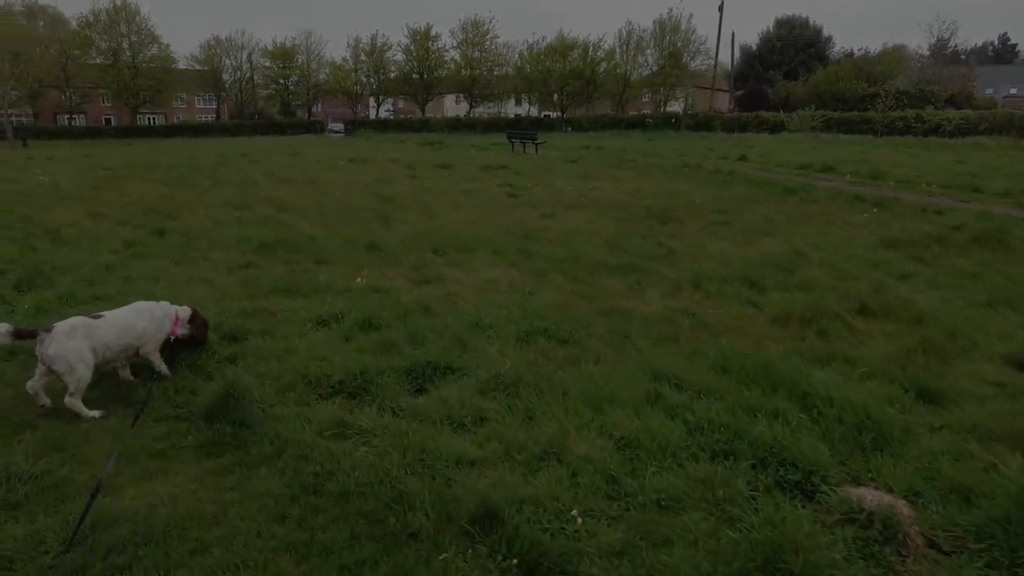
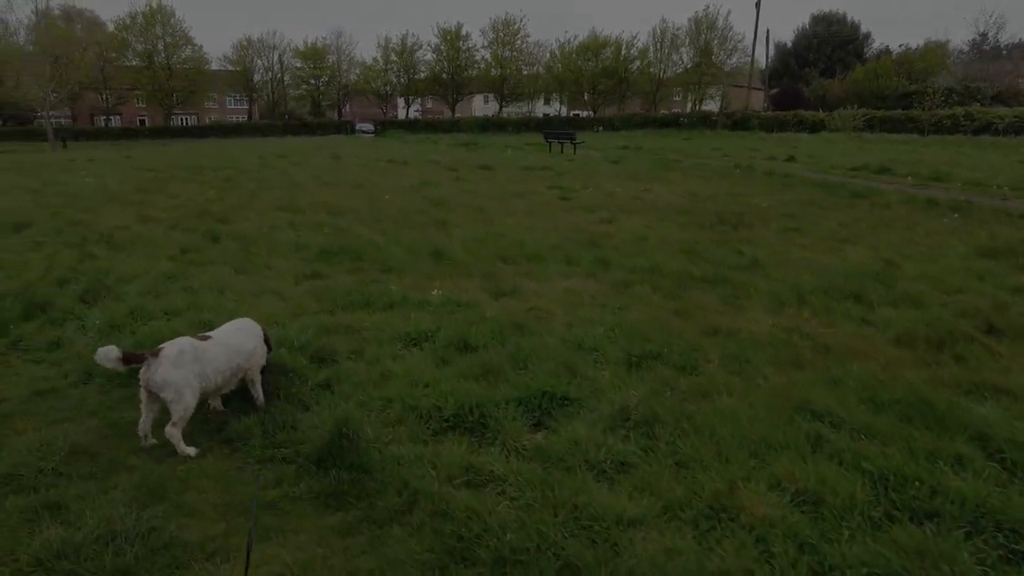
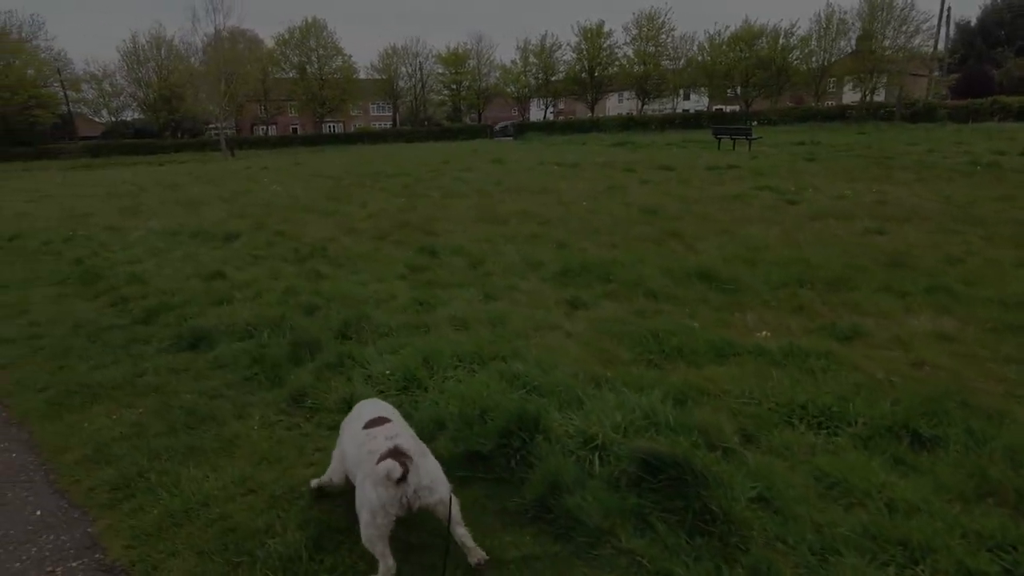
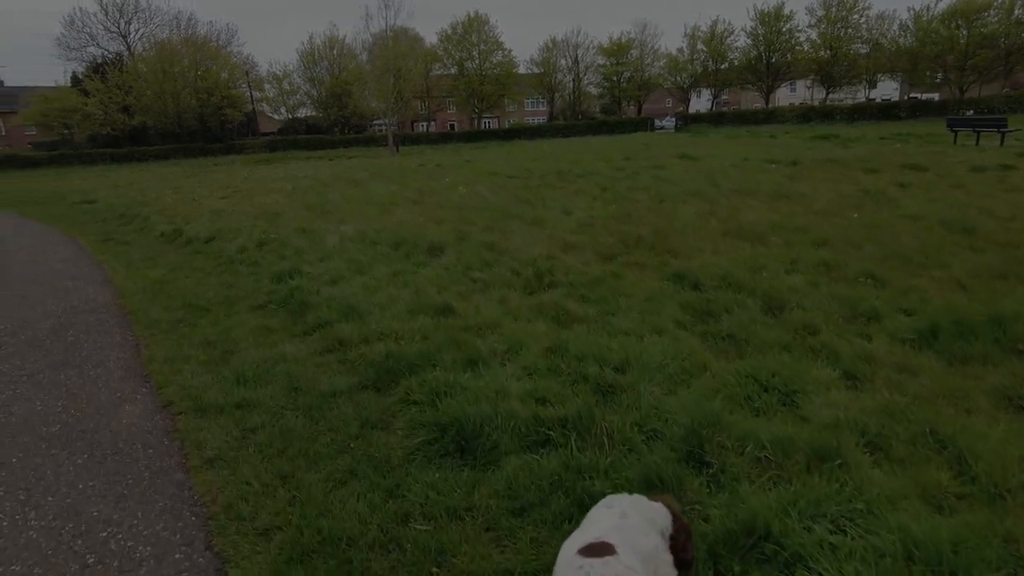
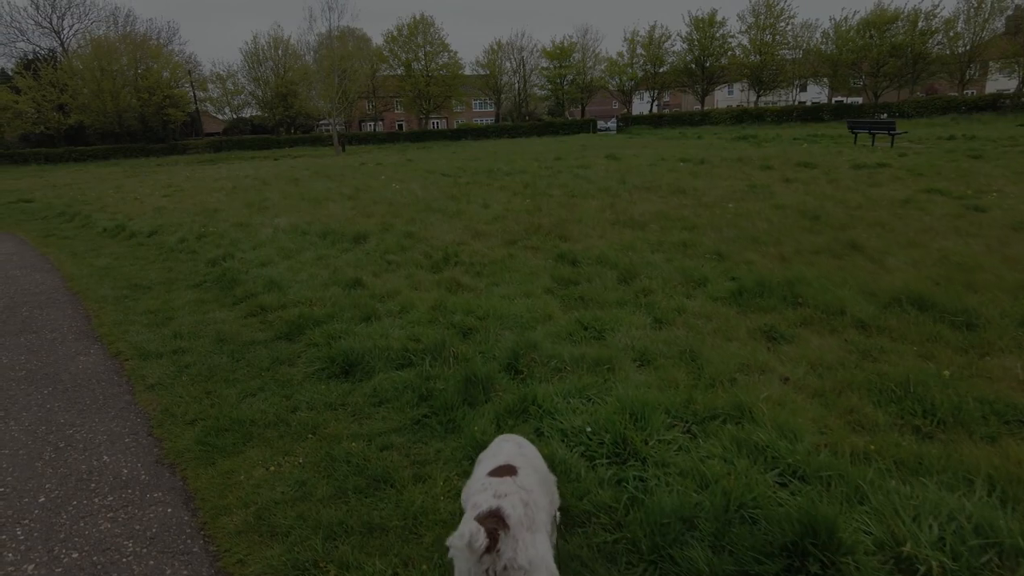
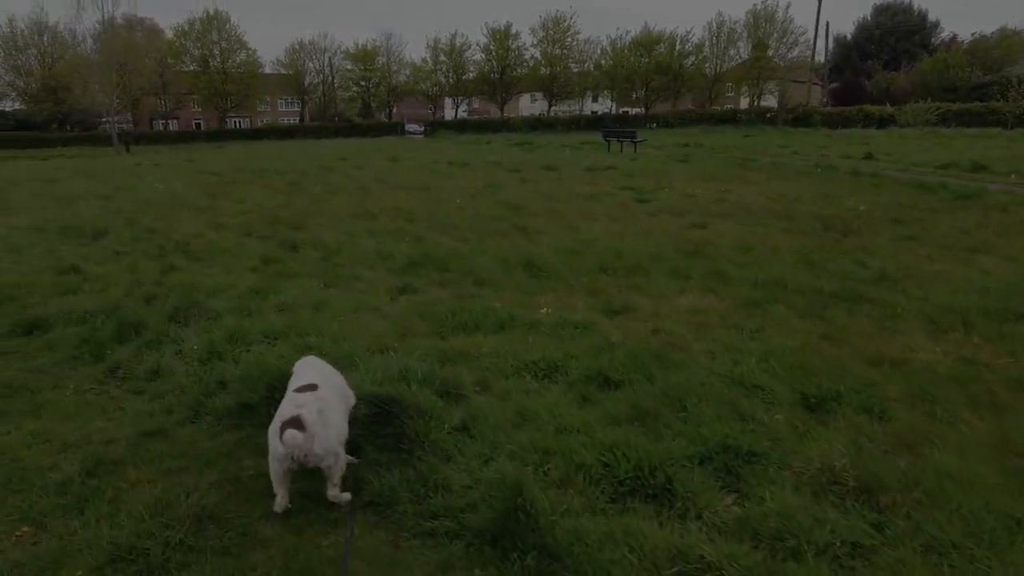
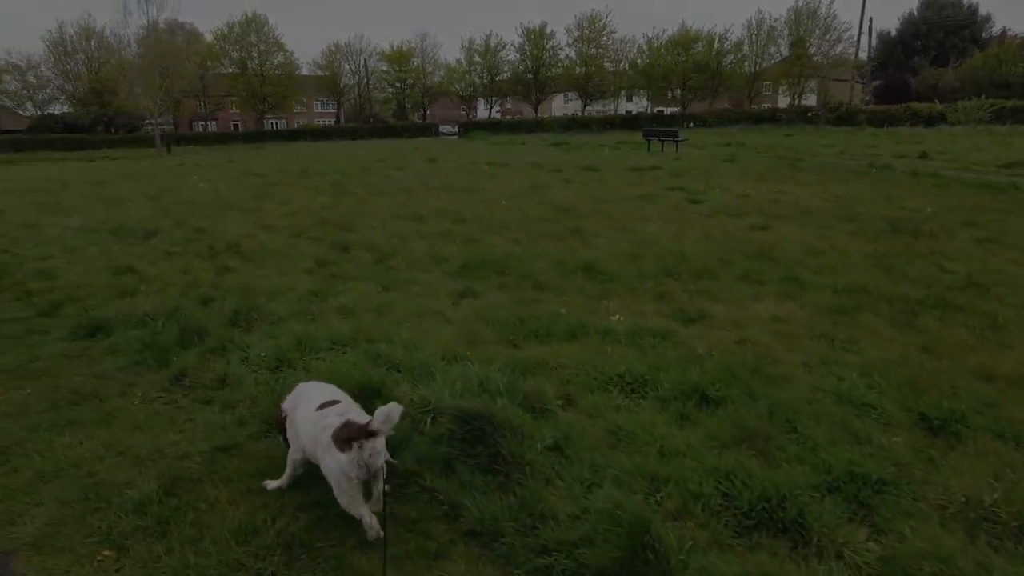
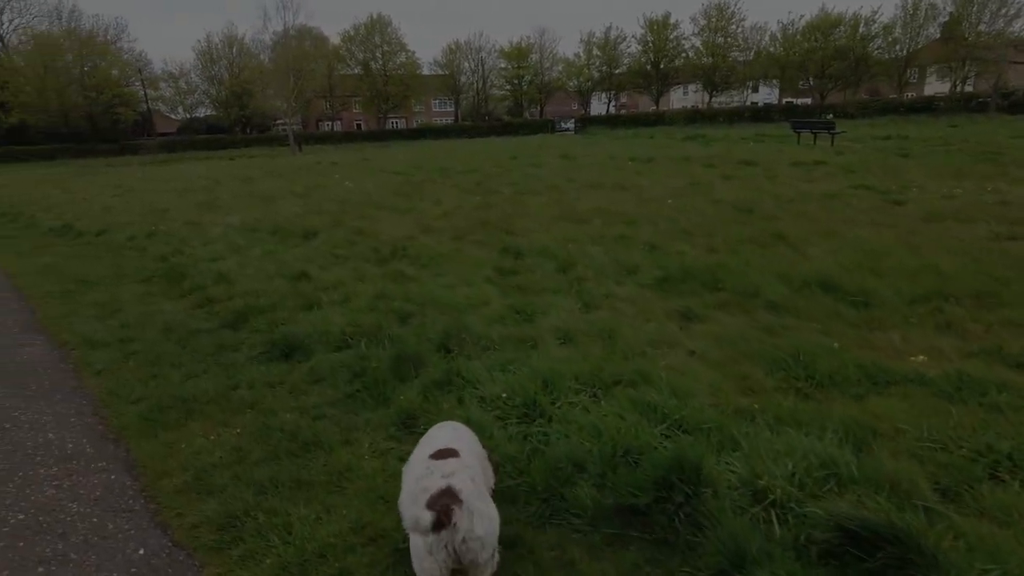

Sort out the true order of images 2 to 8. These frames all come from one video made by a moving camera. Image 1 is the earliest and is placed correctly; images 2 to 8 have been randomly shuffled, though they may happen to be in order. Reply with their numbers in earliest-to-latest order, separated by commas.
2, 6, 7, 3, 8, 5, 4
